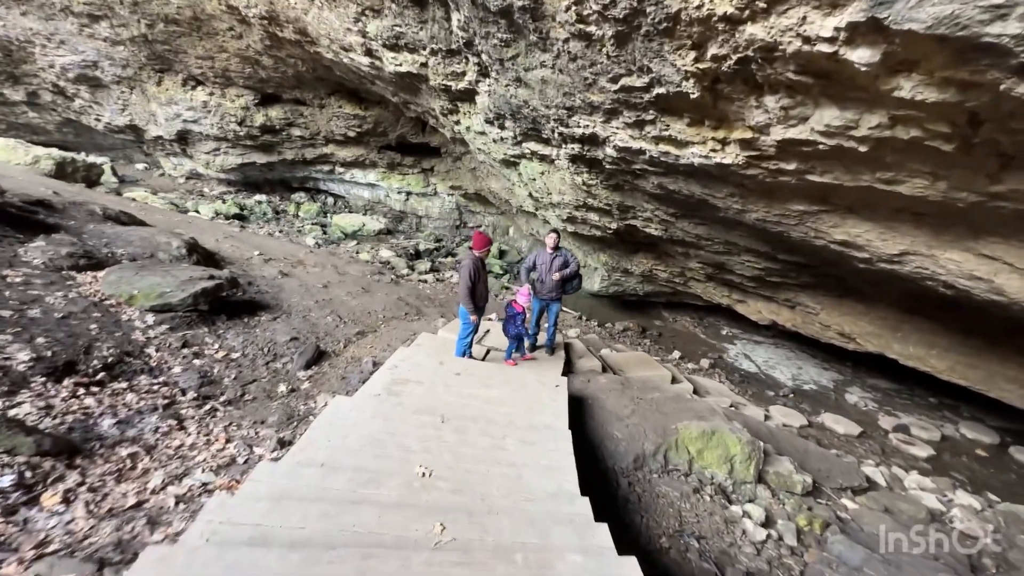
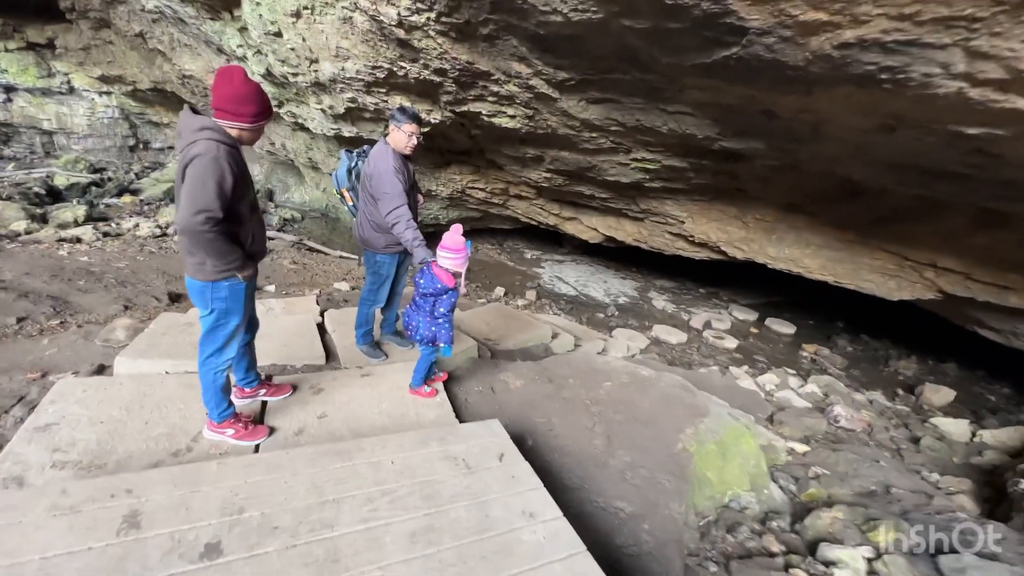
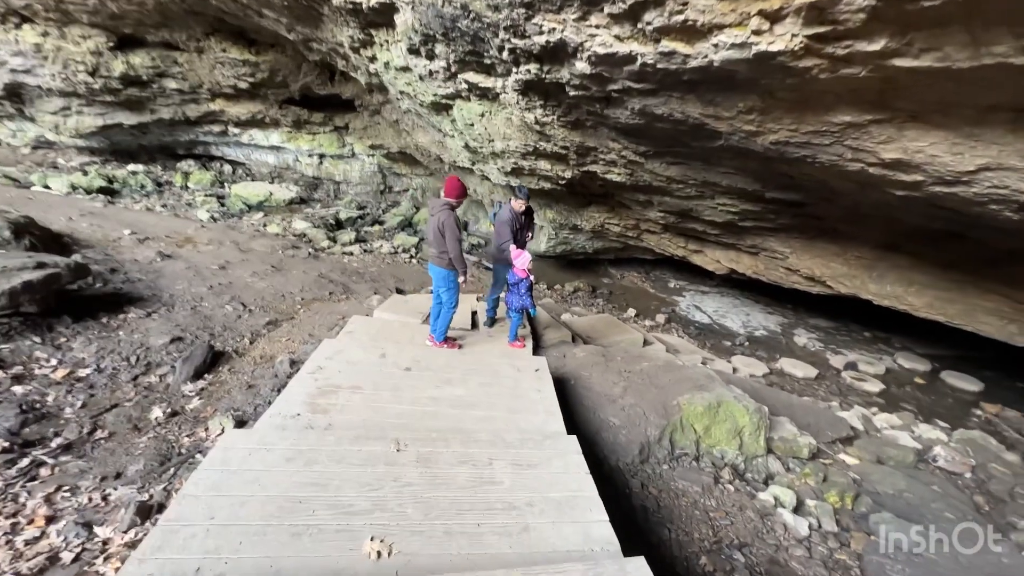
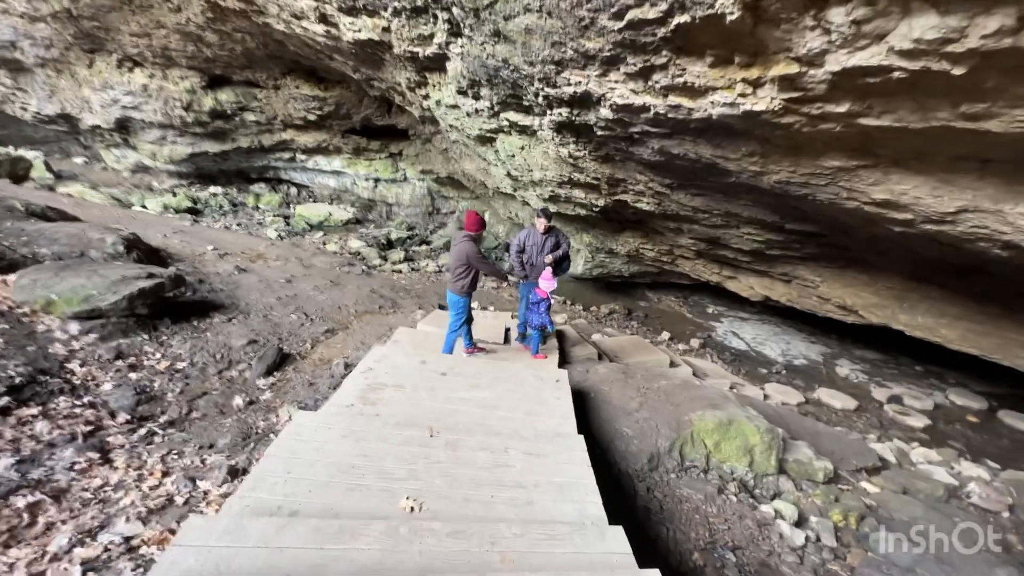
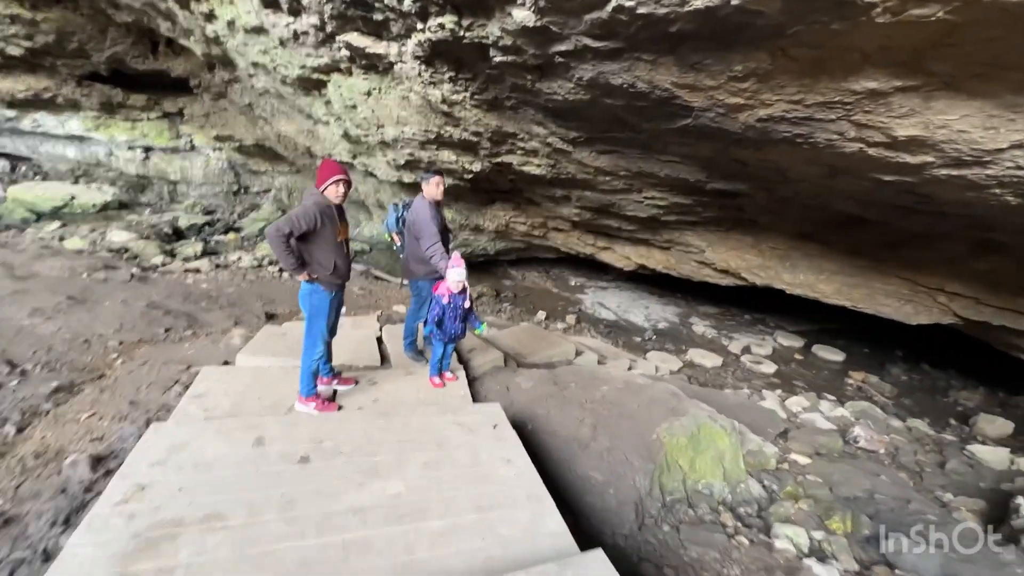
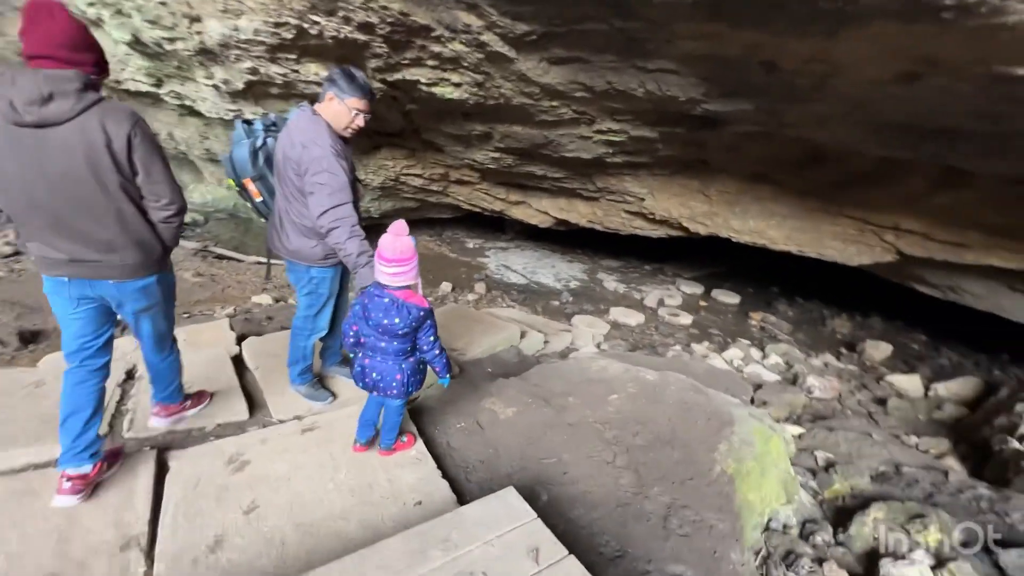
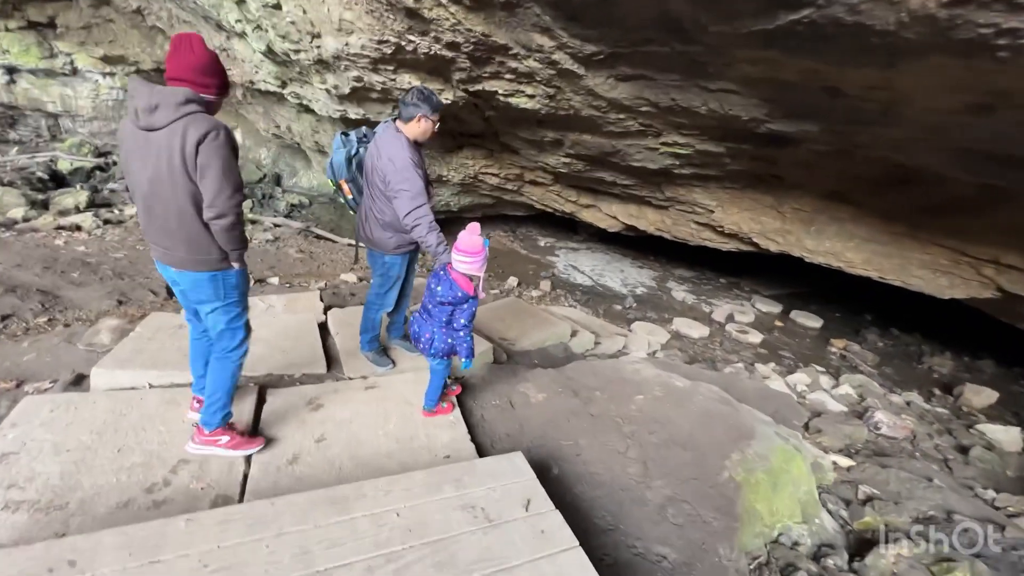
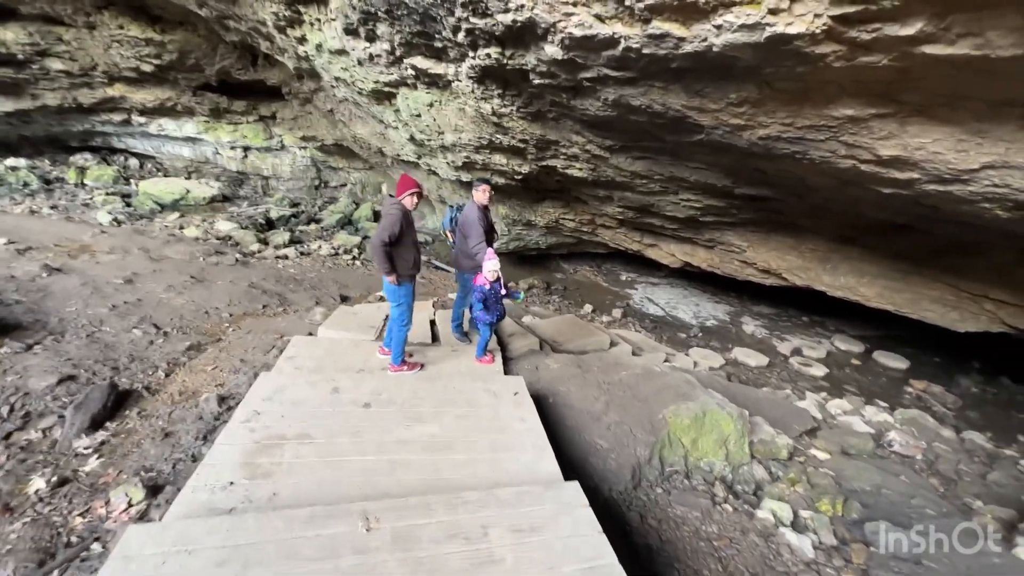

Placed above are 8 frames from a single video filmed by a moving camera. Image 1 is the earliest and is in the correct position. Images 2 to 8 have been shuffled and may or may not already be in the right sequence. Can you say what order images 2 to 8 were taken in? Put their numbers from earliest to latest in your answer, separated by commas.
4, 3, 8, 5, 2, 7, 6
